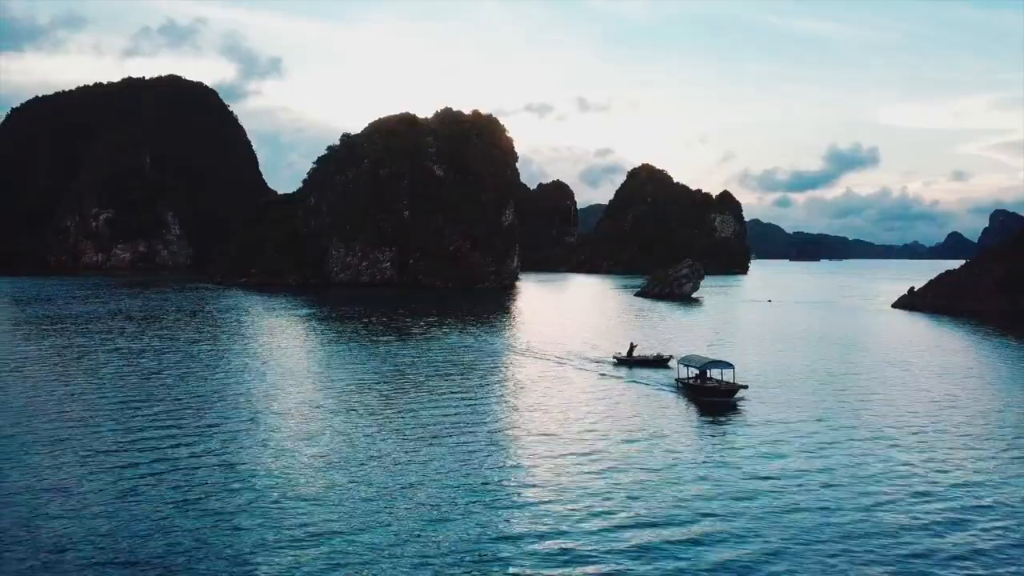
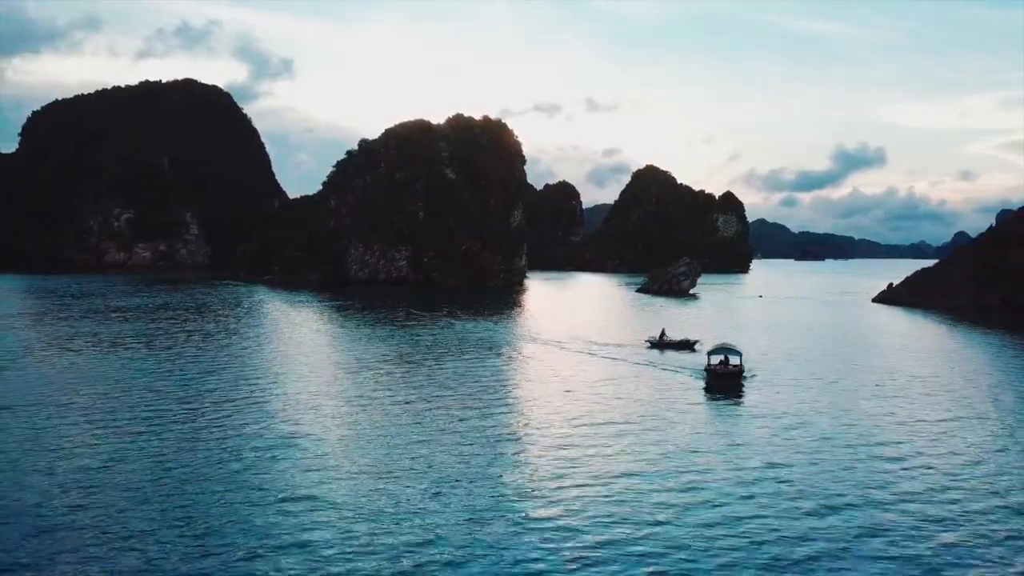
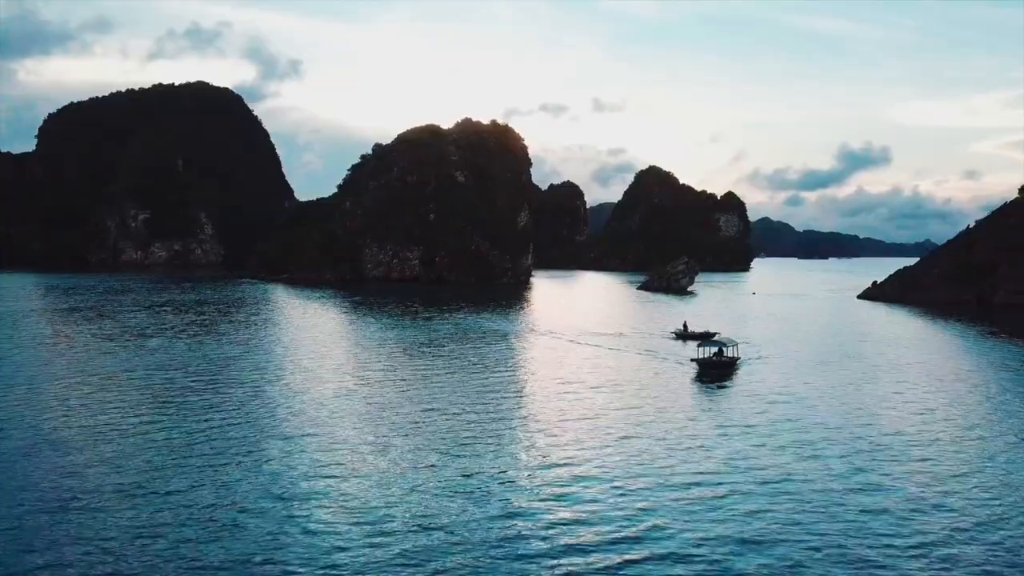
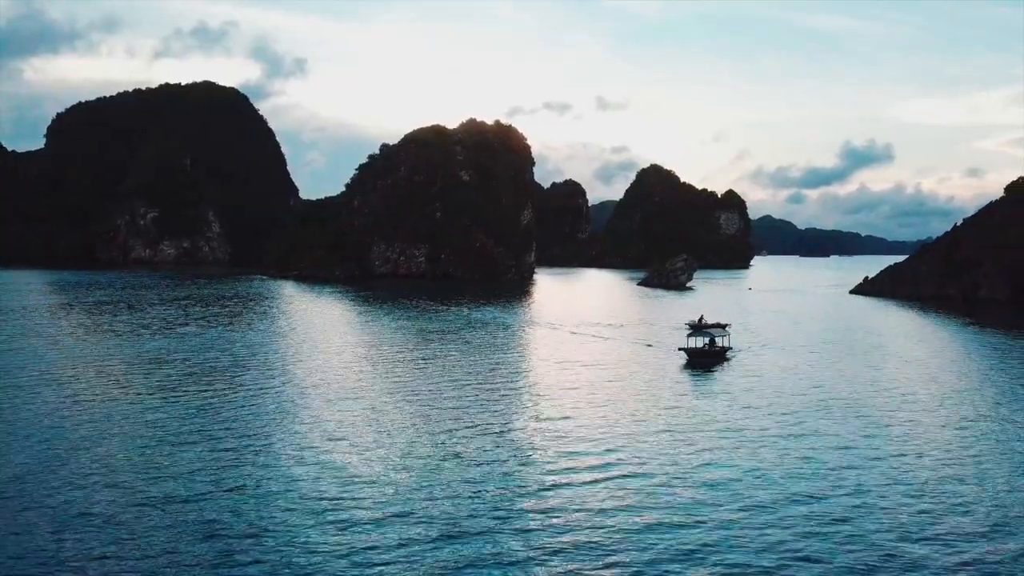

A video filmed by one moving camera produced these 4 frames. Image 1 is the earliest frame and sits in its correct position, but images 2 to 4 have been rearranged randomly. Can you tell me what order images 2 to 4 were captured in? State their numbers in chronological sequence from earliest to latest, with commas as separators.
2, 3, 4
